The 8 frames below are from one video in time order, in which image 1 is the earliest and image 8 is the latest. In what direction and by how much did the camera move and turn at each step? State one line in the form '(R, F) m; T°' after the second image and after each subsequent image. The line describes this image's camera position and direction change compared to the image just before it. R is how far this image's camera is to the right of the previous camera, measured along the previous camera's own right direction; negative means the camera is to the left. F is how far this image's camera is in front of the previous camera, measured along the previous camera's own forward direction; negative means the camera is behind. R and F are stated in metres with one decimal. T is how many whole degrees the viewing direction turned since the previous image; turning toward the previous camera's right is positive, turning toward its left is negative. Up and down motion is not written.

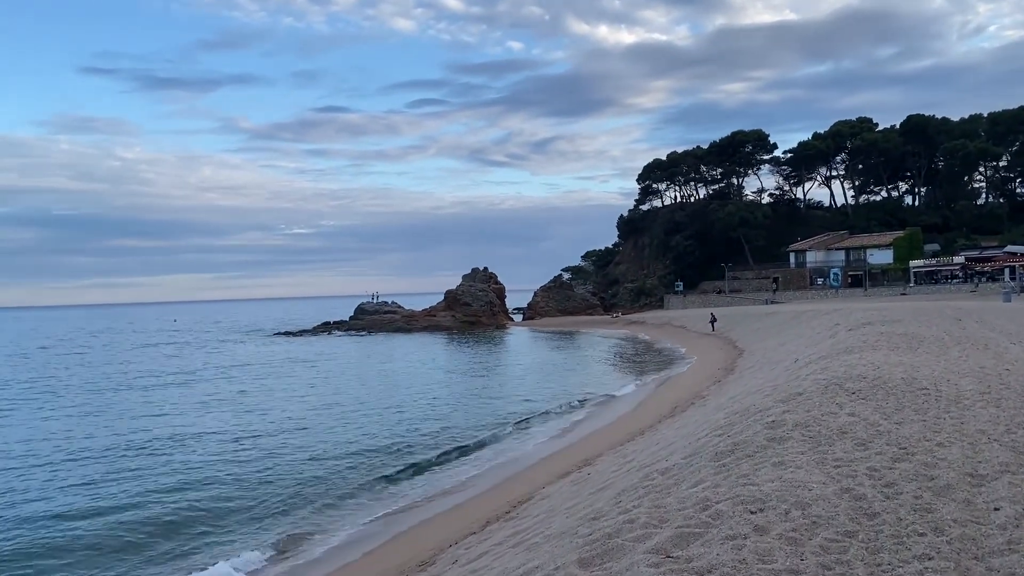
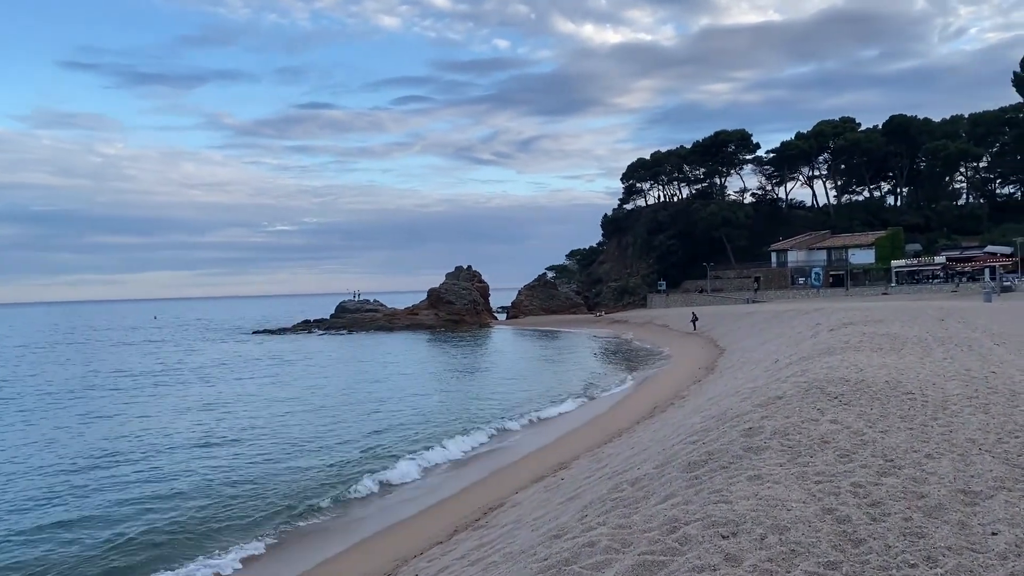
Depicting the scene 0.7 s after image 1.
(+0.3, +0.5) m; +1°
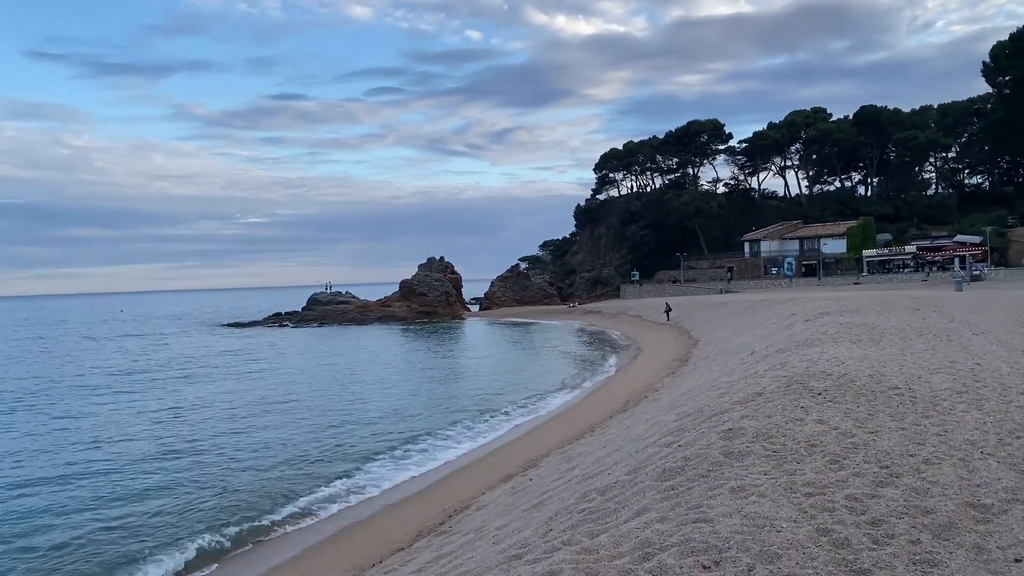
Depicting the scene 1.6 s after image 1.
(+0.2, +0.7) m; +2°
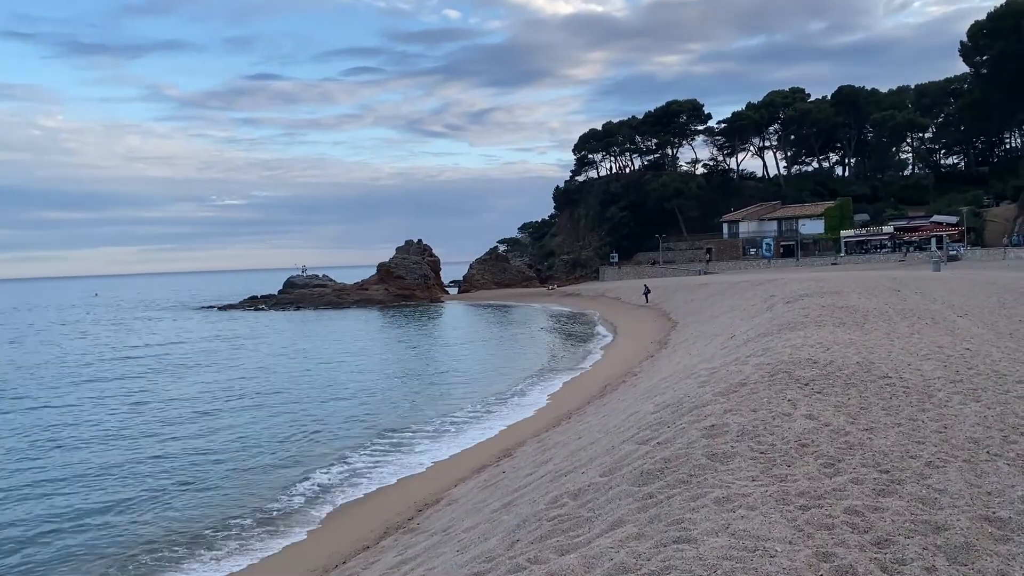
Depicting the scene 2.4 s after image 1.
(+0.1, +0.6) m; +2°
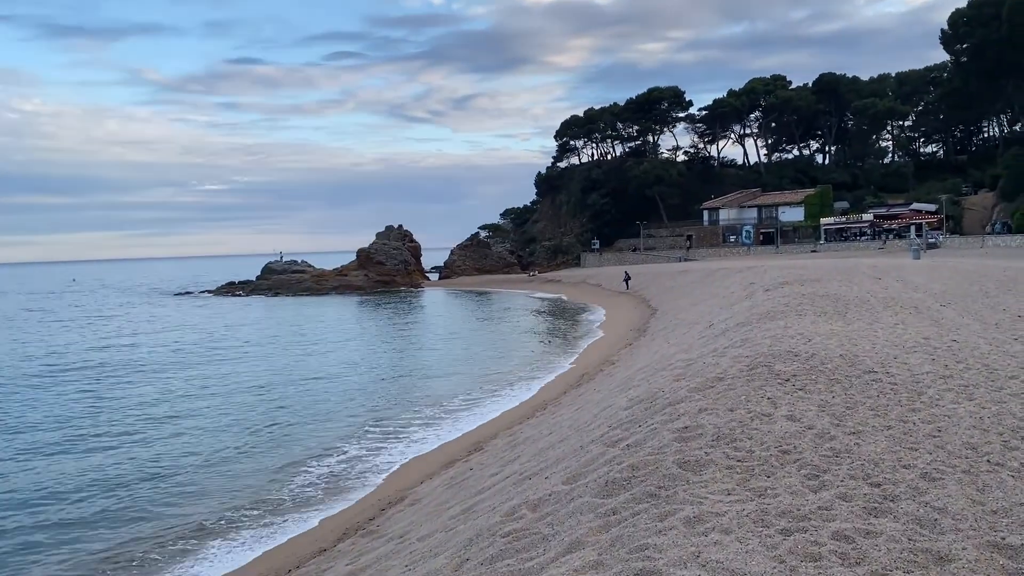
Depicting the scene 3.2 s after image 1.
(+0.2, +0.6) m; +2°
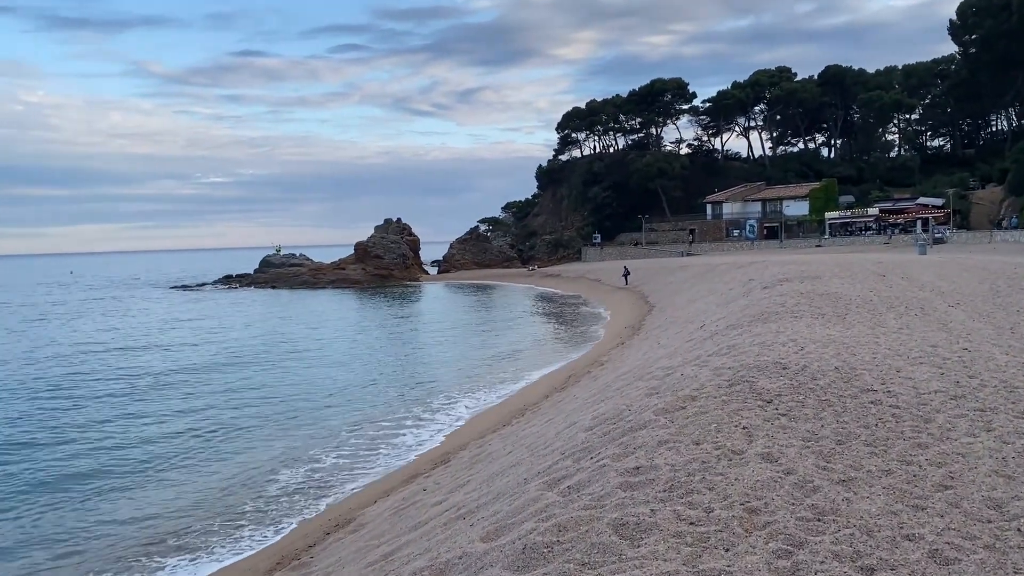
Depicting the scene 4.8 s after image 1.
(+0.6, +1.1) m; 0°
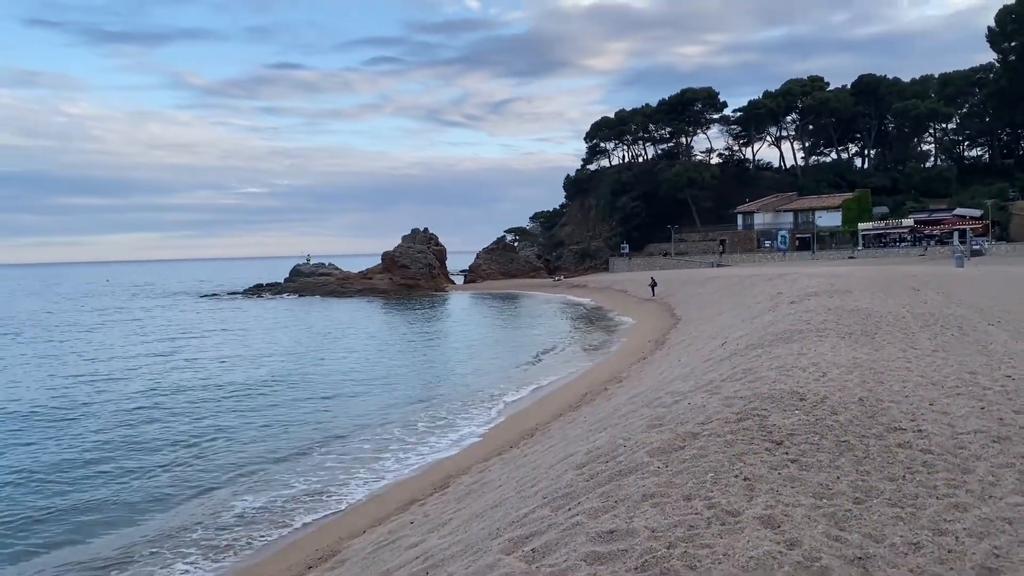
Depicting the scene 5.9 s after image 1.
(+0.4, +0.7) m; -3°
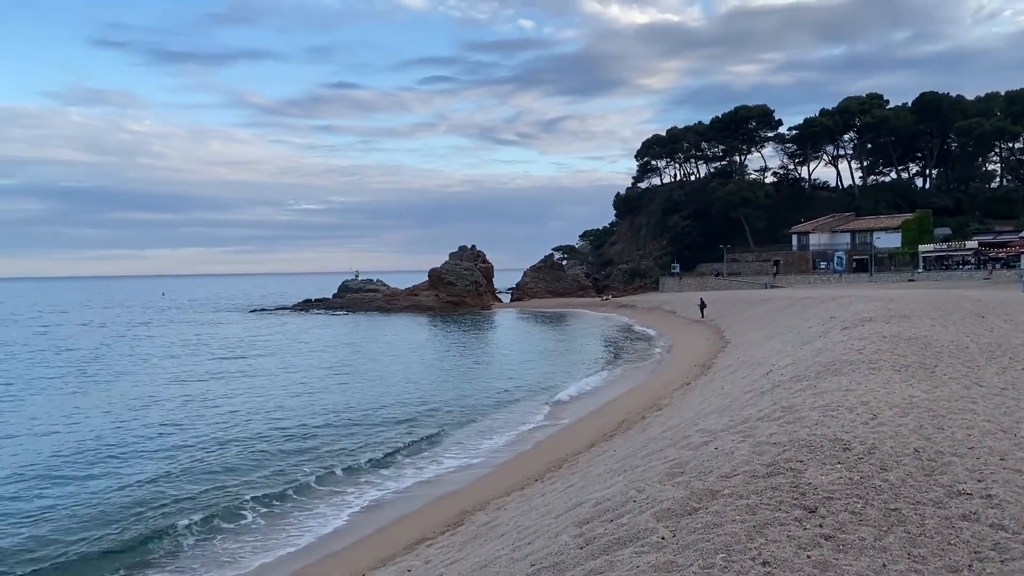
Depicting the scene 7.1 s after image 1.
(+0.4, +0.7) m; -4°
